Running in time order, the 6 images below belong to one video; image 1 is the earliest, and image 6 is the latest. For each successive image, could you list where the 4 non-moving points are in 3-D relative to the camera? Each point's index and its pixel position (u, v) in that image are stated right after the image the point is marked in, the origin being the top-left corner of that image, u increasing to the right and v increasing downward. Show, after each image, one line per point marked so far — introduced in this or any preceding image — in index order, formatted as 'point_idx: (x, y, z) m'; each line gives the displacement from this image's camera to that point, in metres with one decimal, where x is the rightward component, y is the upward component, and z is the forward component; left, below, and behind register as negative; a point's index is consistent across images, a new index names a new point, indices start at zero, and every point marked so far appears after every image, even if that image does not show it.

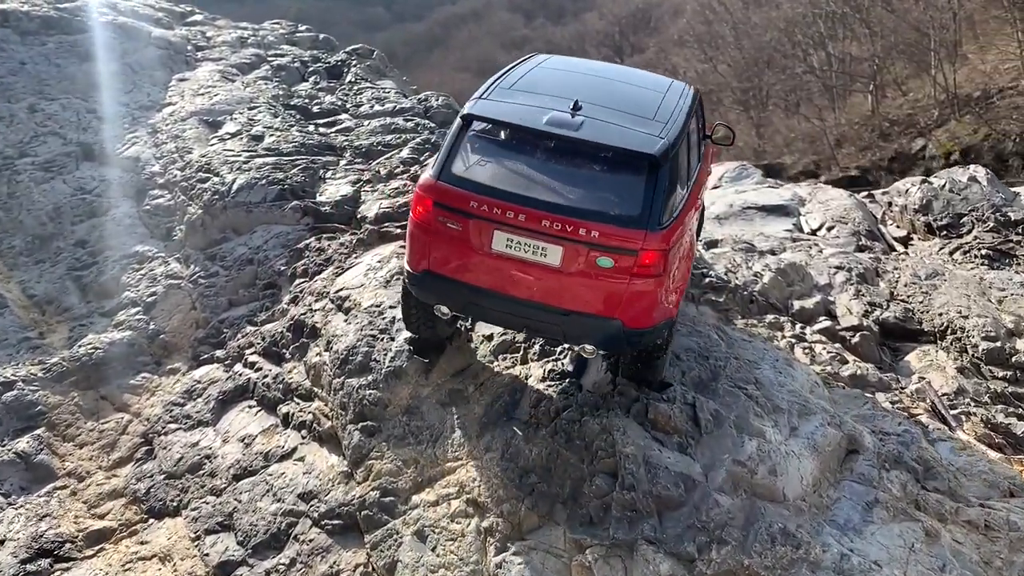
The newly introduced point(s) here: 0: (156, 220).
0: (-3.6, +0.7, +8.4) m
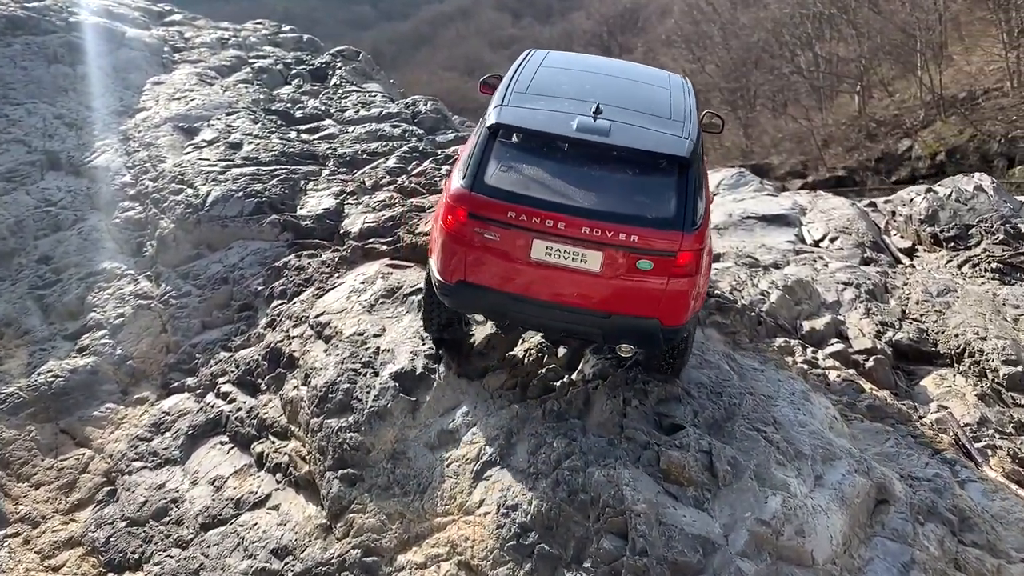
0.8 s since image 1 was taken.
0: (-3.7, +0.5, +7.9) m
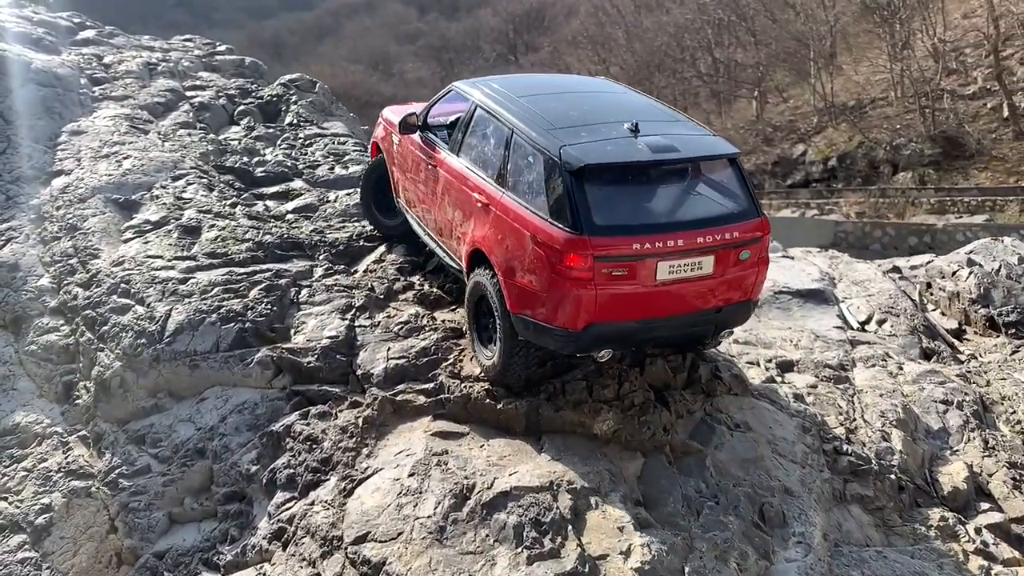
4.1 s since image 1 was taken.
0: (-3.2, -0.6, +5.7) m
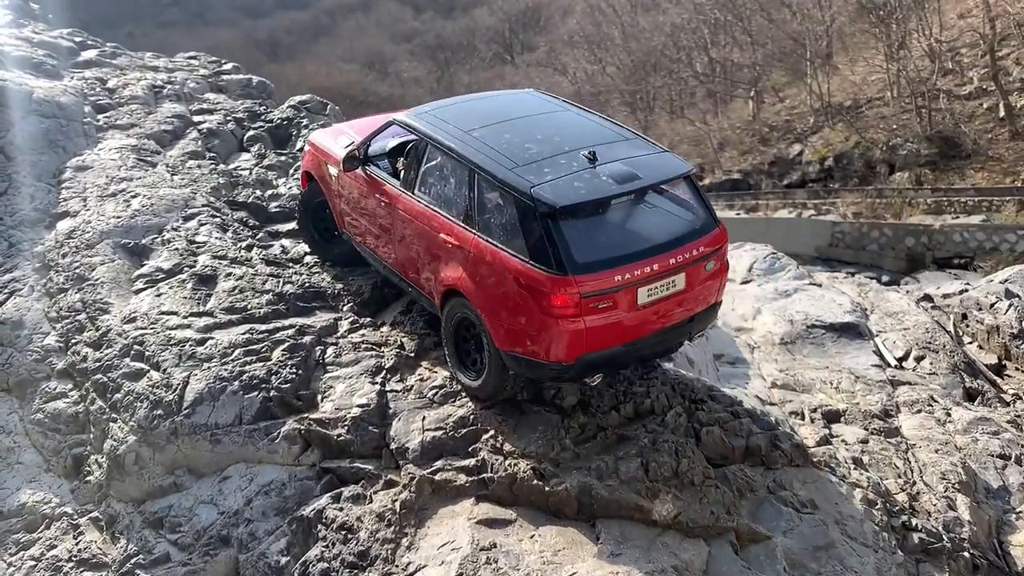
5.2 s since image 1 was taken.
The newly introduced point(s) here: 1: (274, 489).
0: (-2.9, -1.0, +5.3) m
1: (-1.4, -1.2, +4.8) m
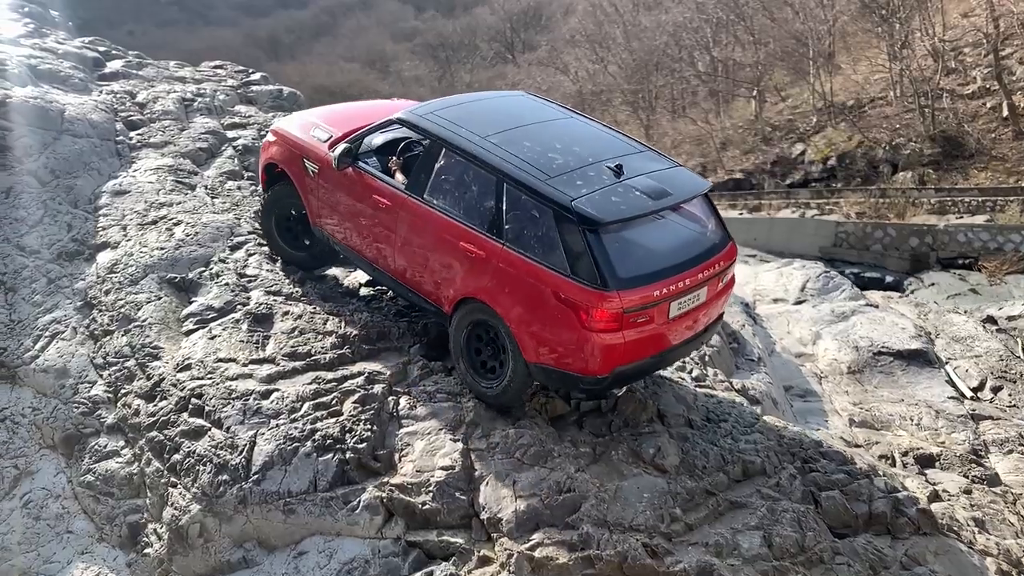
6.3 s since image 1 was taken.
0: (-2.4, -1.3, +4.8) m
1: (-0.8, -1.5, +4.3) m
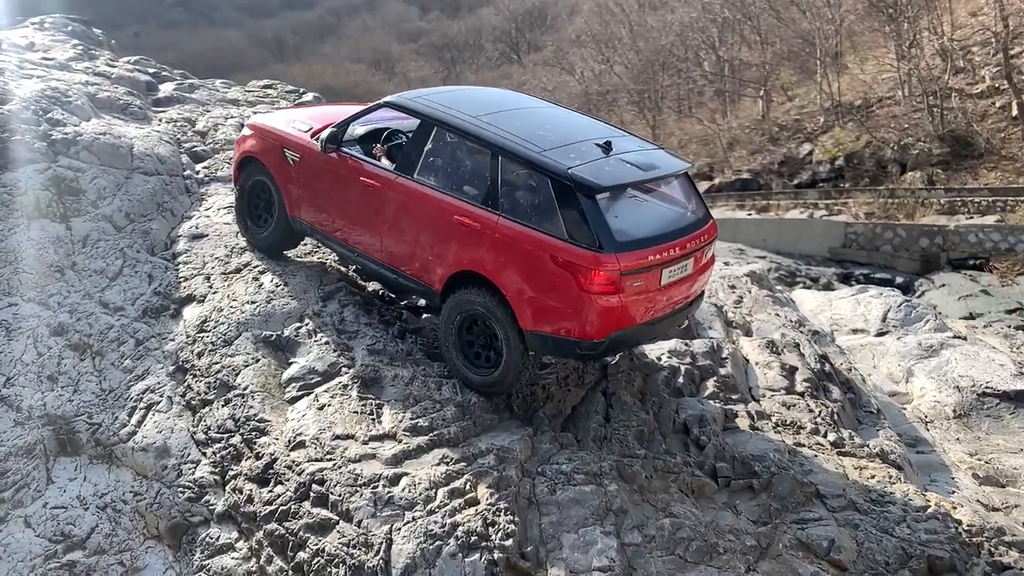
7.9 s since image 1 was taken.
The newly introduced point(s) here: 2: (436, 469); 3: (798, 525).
0: (-1.5, -1.7, +4.3) m
1: (0.0, -1.9, +3.8) m
2: (-0.4, -1.0, +4.7) m
3: (+1.6, -1.3, +4.7) m
